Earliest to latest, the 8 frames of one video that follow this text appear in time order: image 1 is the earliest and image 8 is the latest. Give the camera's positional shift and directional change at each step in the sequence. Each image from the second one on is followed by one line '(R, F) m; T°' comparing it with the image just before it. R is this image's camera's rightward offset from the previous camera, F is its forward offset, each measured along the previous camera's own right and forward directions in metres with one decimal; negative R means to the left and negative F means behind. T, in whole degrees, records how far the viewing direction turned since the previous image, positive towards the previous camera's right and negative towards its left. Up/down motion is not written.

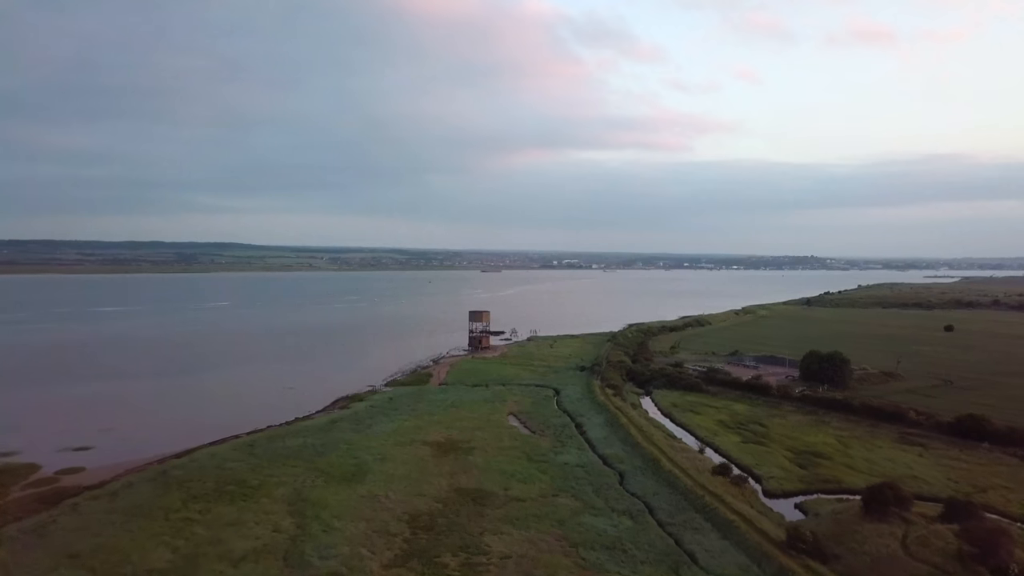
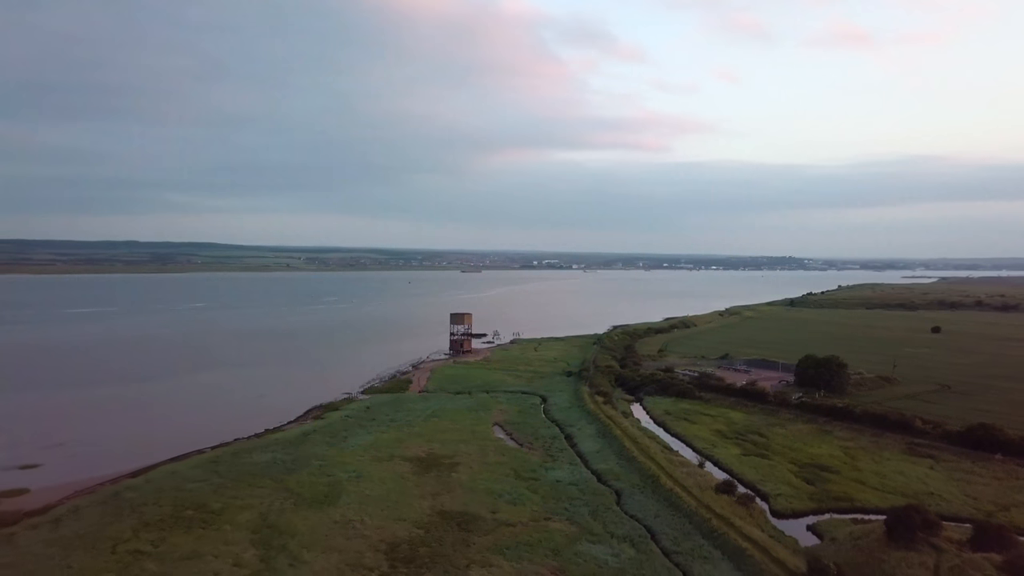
(-0.1, +0.7) m; +2°
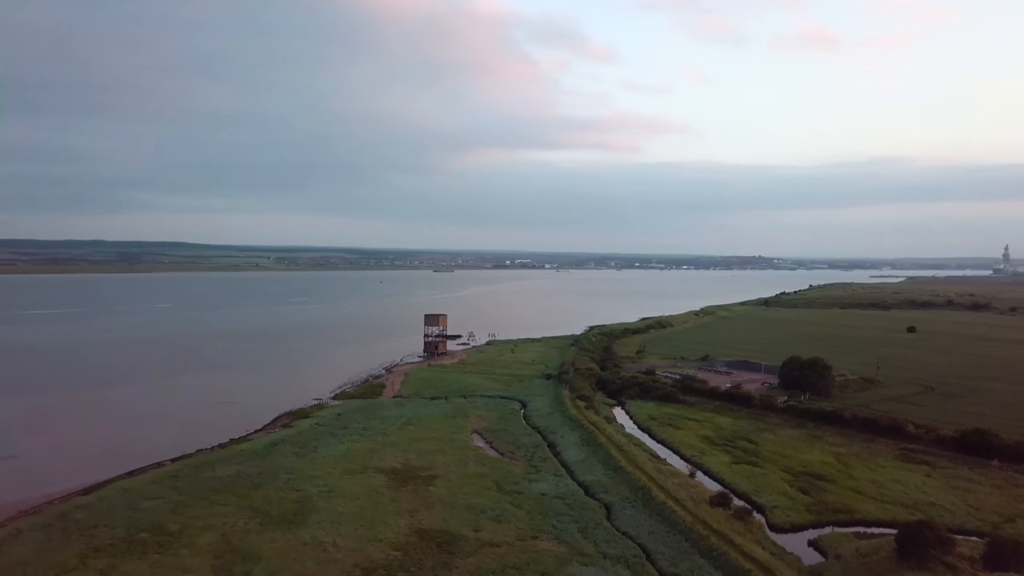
(-0.1, +0.5) m; +2°
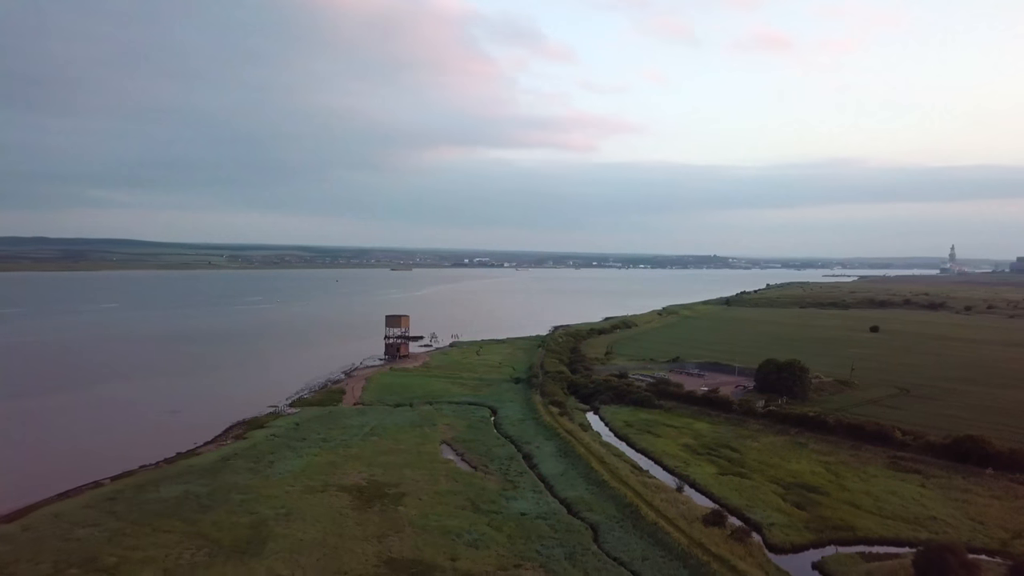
(-0.2, +0.6) m; +4°
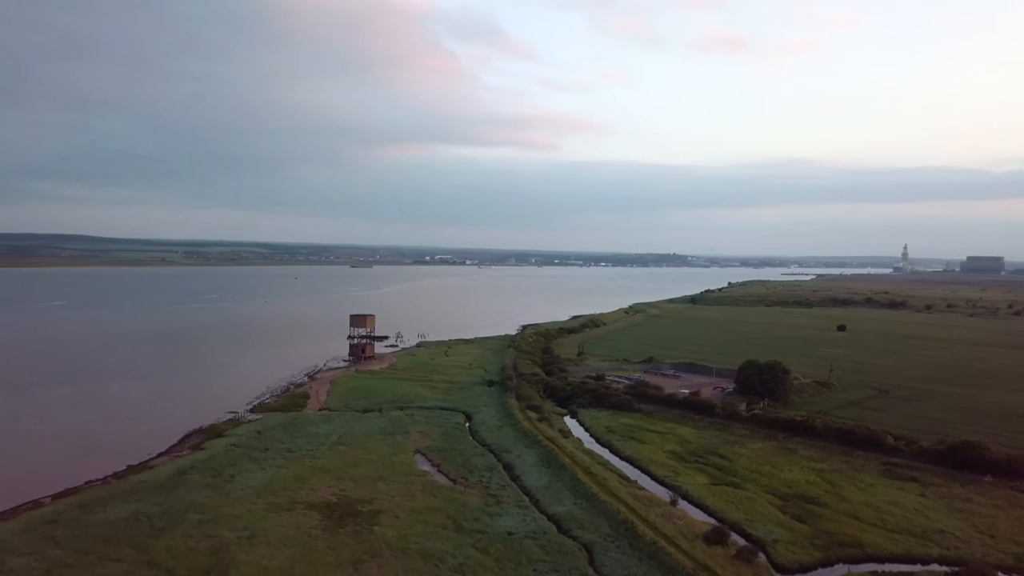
(-0.3, +0.6) m; +3°
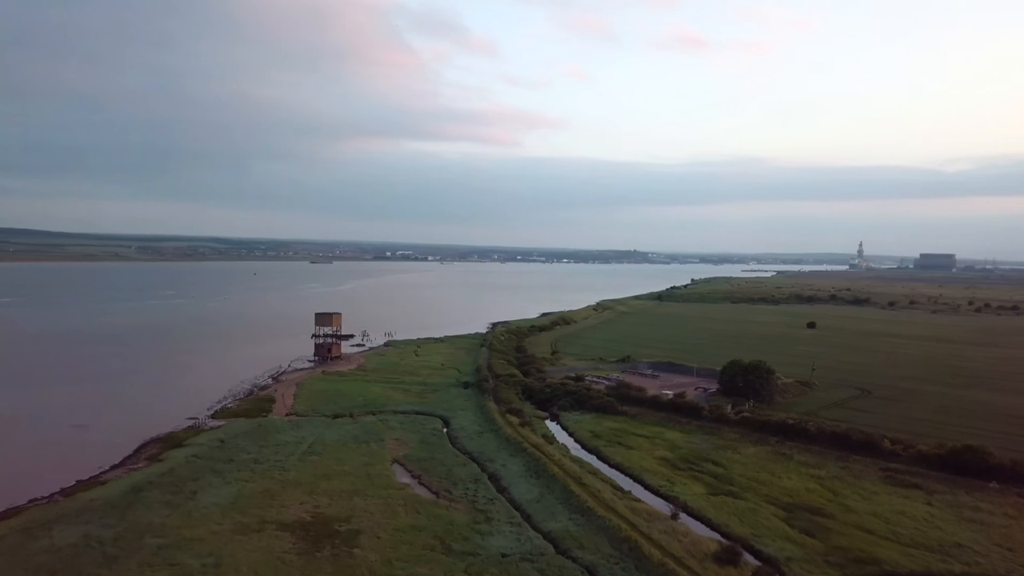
(-0.3, +0.5) m; +3°
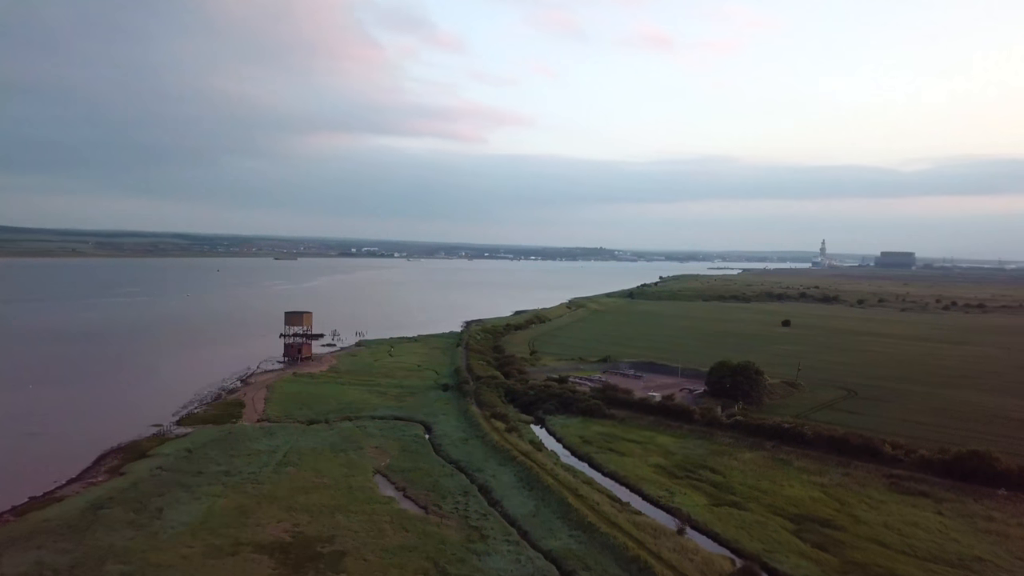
(-0.3, +0.5) m; +3°
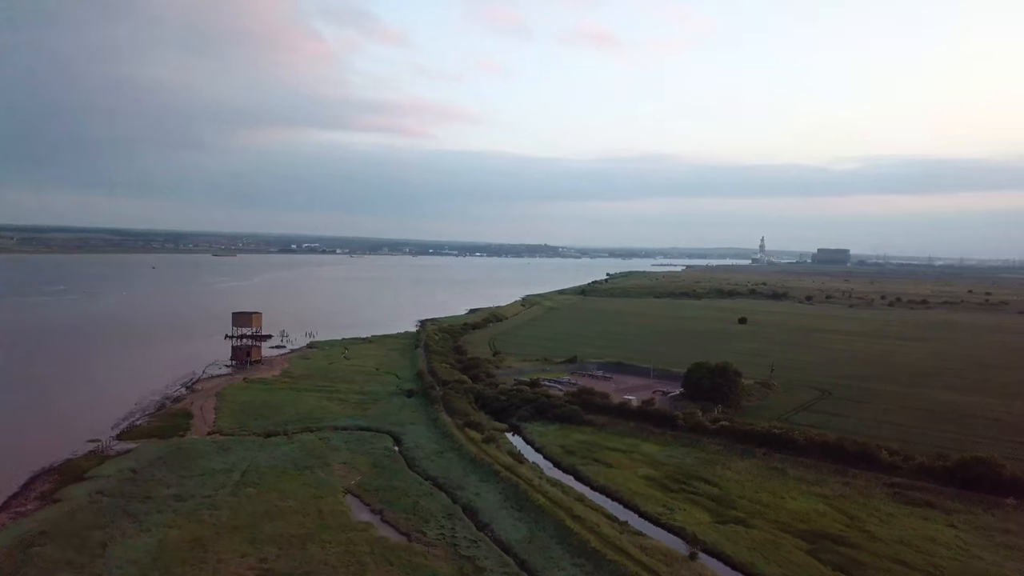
(-0.6, +0.6) m; +5°
